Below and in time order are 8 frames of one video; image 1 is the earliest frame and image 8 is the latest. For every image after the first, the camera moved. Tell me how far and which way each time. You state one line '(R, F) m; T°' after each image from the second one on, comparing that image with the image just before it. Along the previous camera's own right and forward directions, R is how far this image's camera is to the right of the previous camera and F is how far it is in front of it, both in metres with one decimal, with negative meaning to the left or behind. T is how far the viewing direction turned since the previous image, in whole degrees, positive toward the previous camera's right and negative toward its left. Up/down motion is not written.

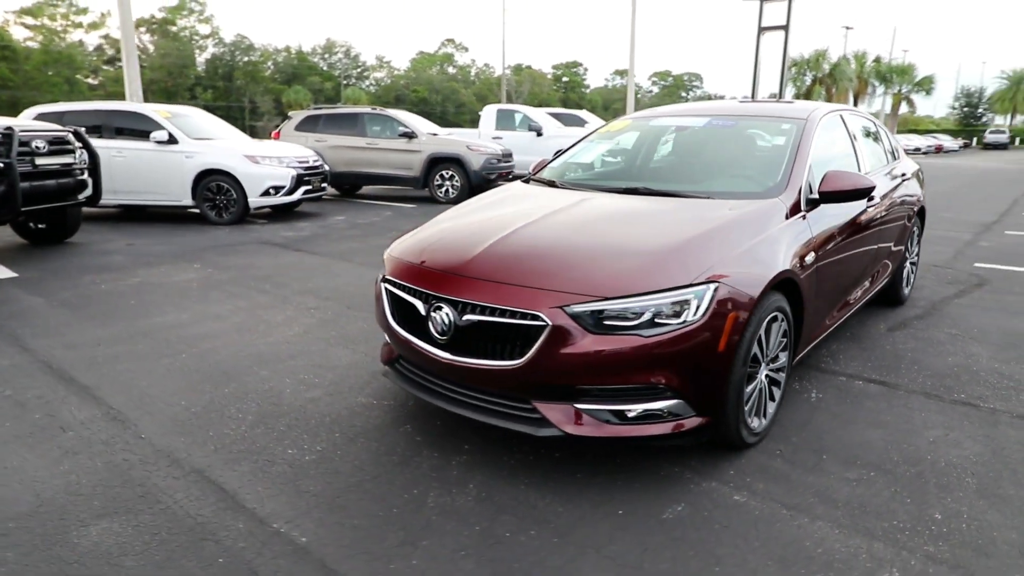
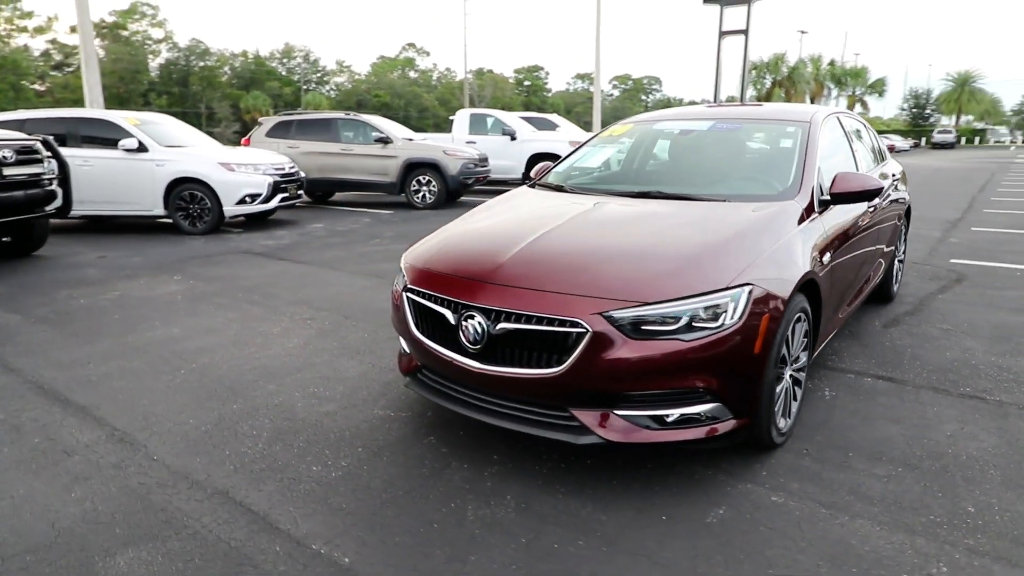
(-0.3, 0.0) m; +3°
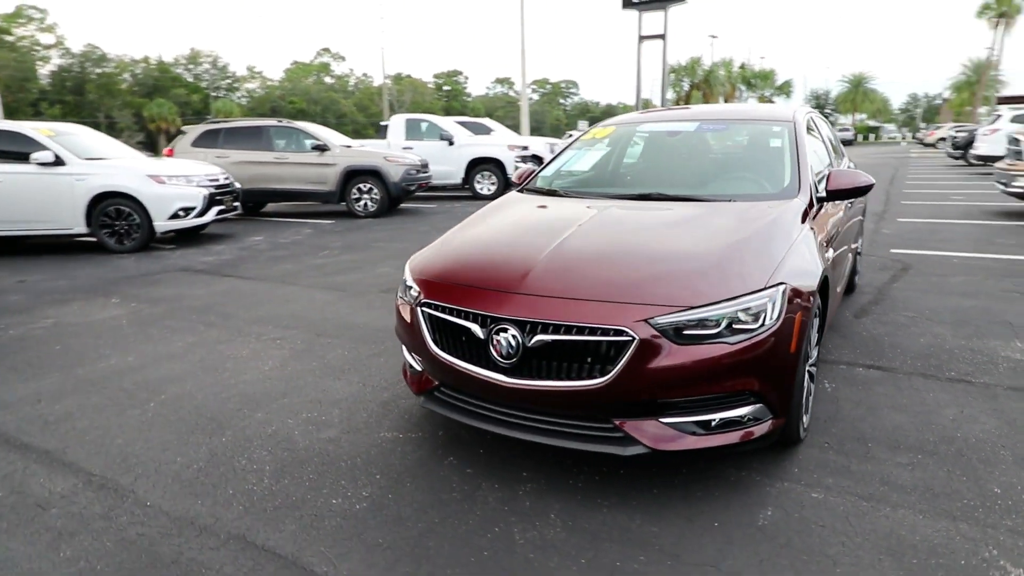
(-0.4, +0.1) m; +7°
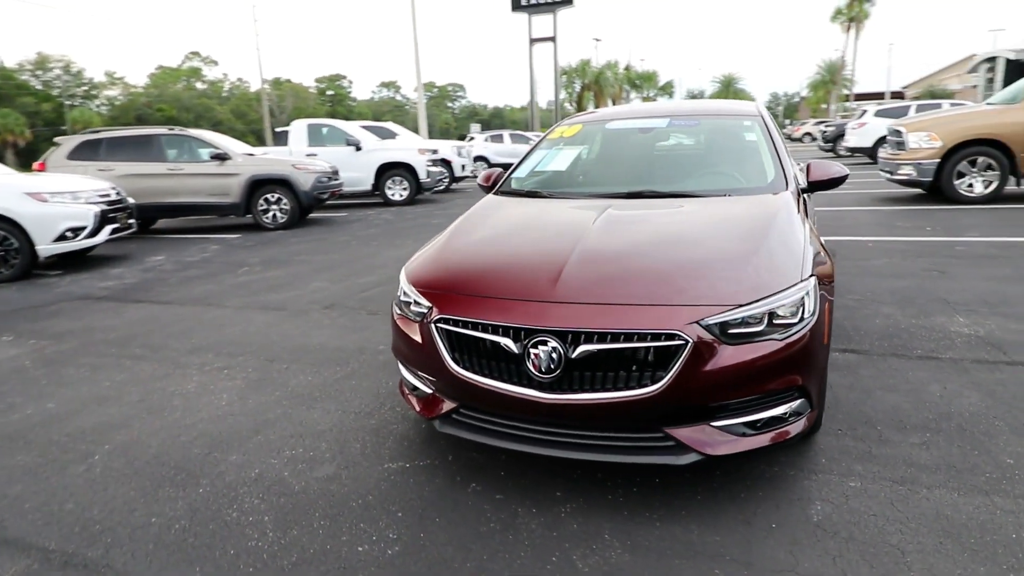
(-0.5, +0.2) m; +9°
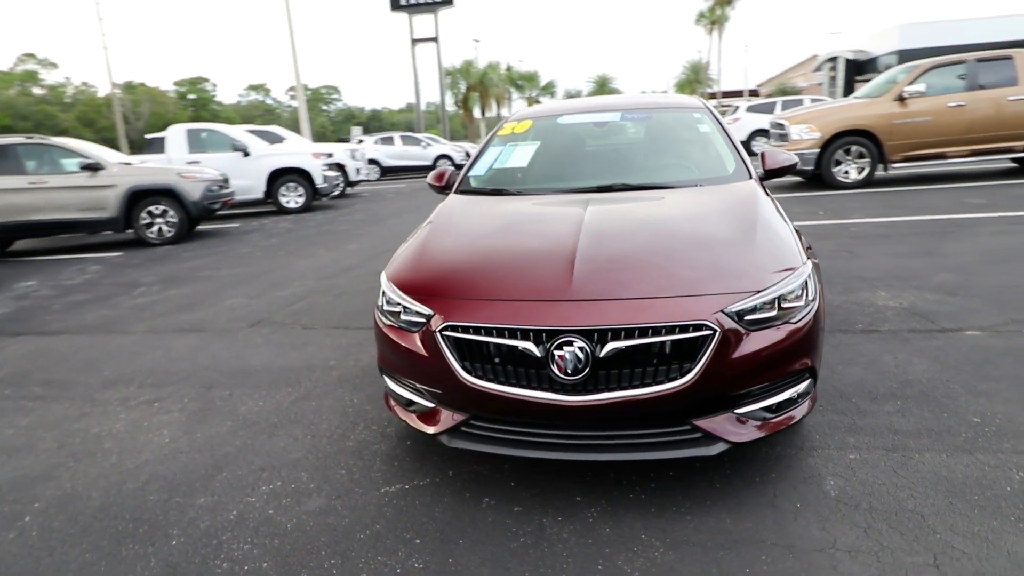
(-0.5, +0.2) m; +10°
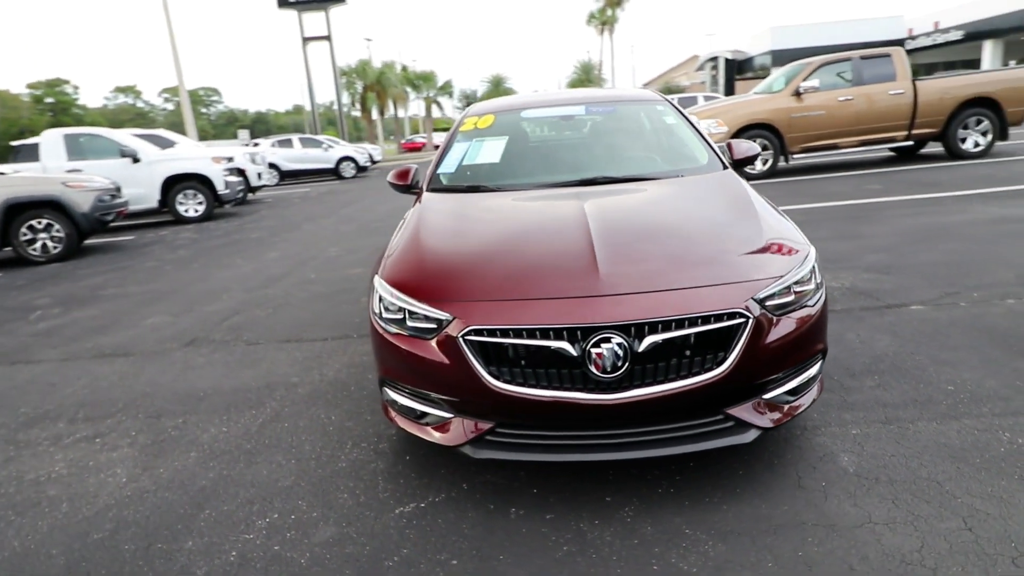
(-0.5, +0.2) m; +9°
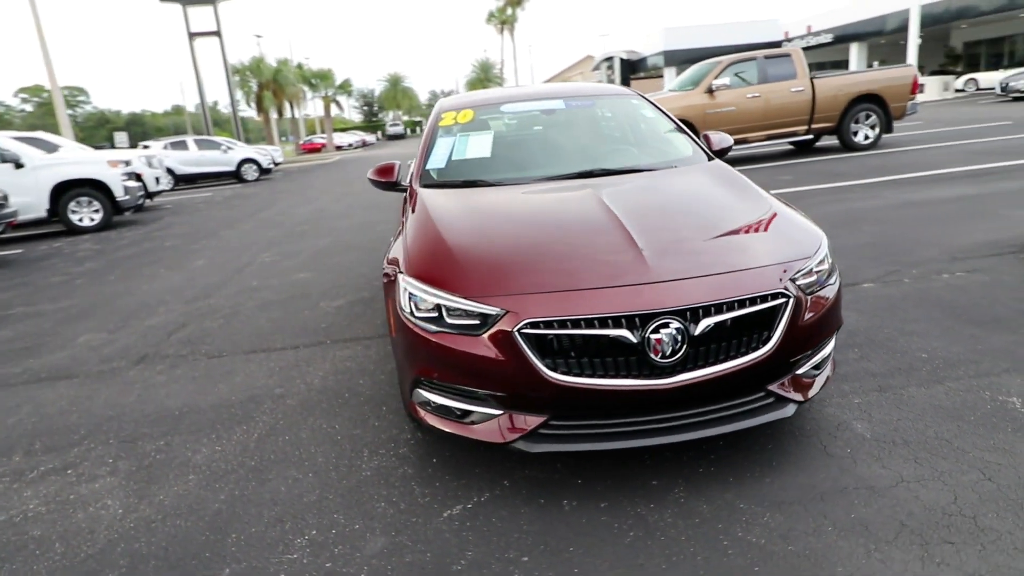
(-0.5, +0.1) m; +9°
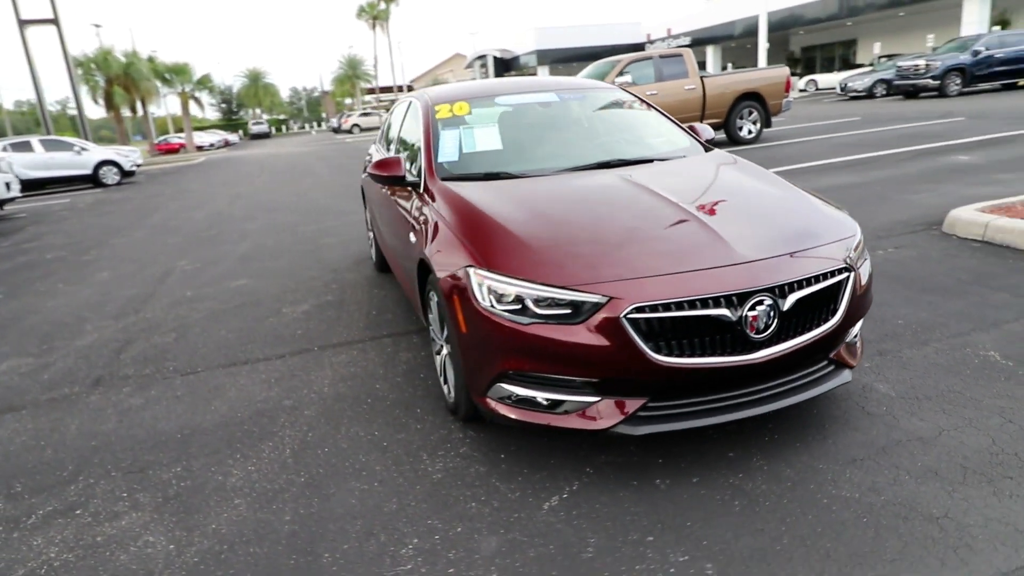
(-0.8, +0.1) m; +11°
